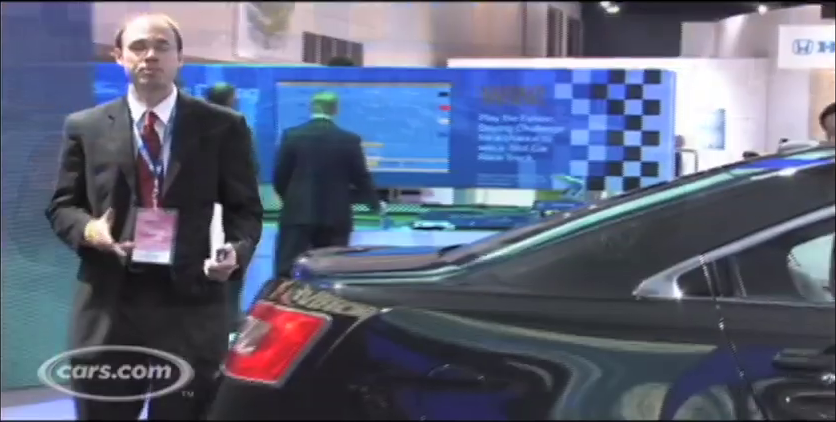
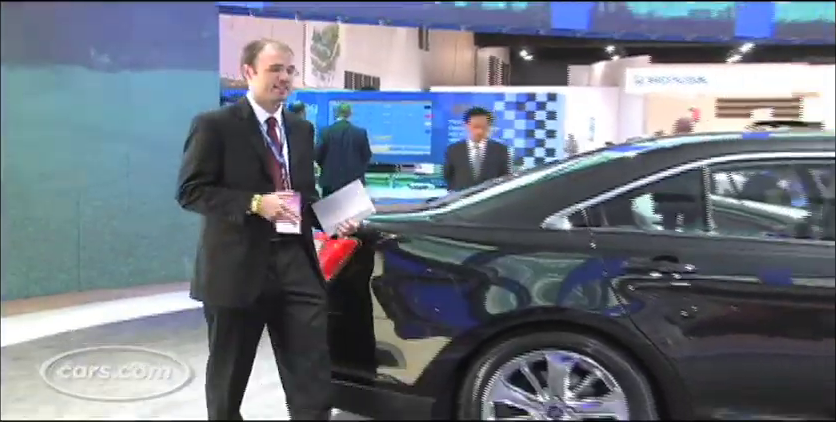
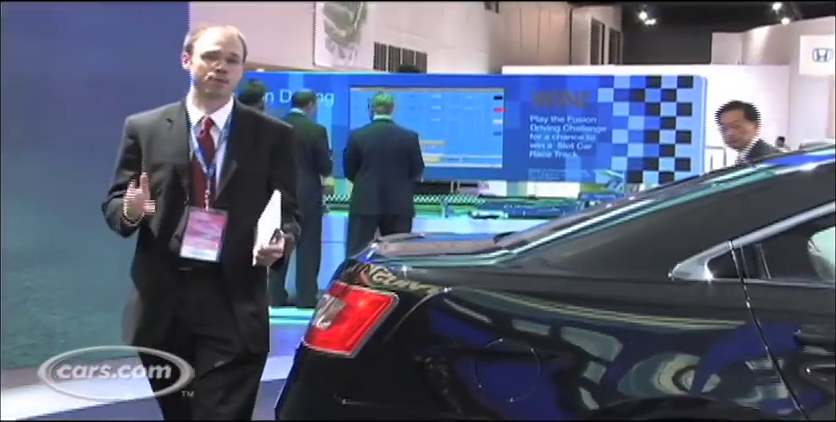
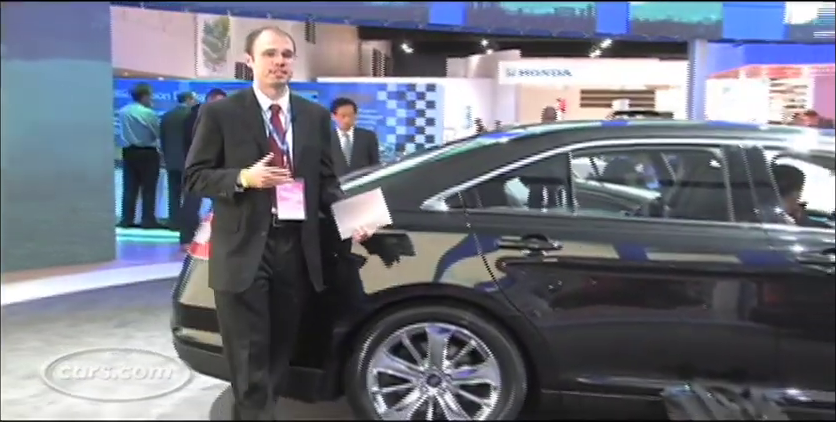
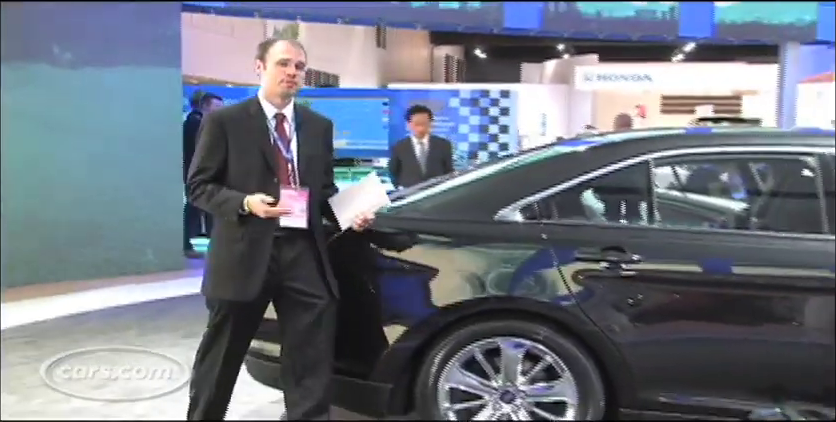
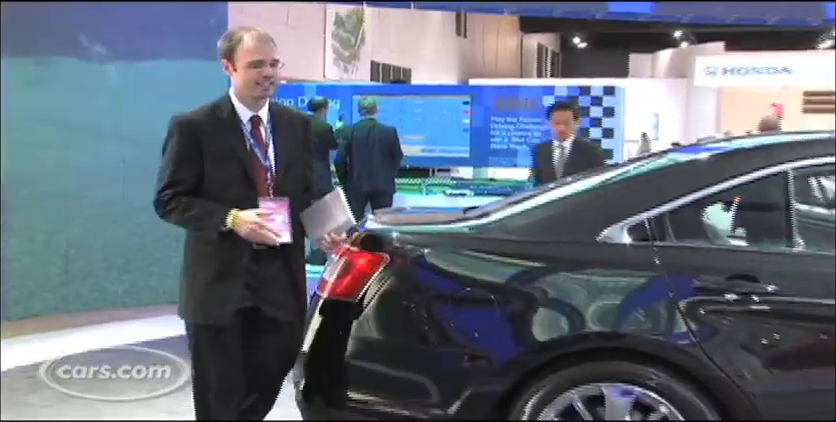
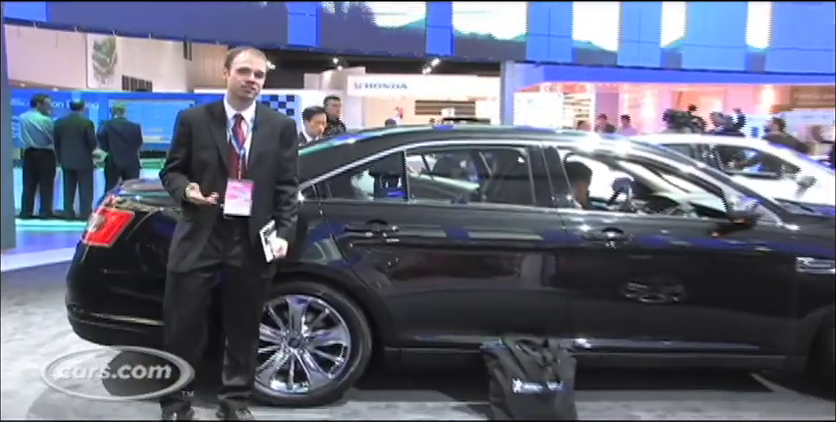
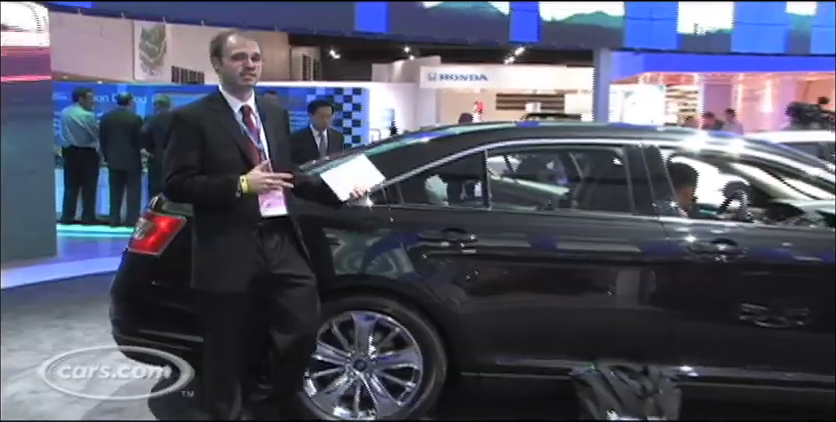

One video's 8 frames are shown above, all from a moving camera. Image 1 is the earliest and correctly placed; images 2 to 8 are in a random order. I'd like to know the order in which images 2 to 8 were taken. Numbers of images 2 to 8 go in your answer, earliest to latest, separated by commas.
3, 6, 2, 5, 4, 8, 7
